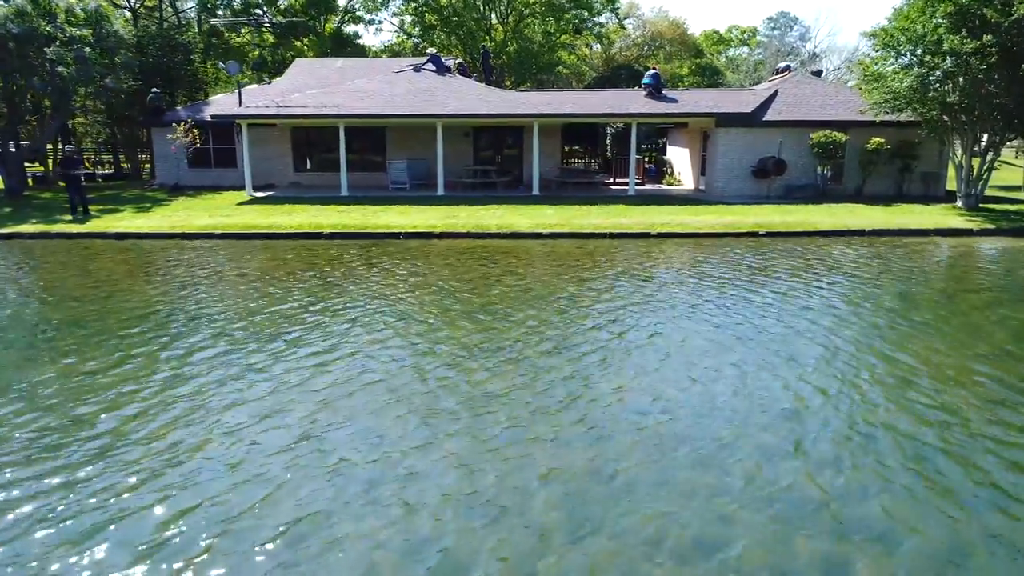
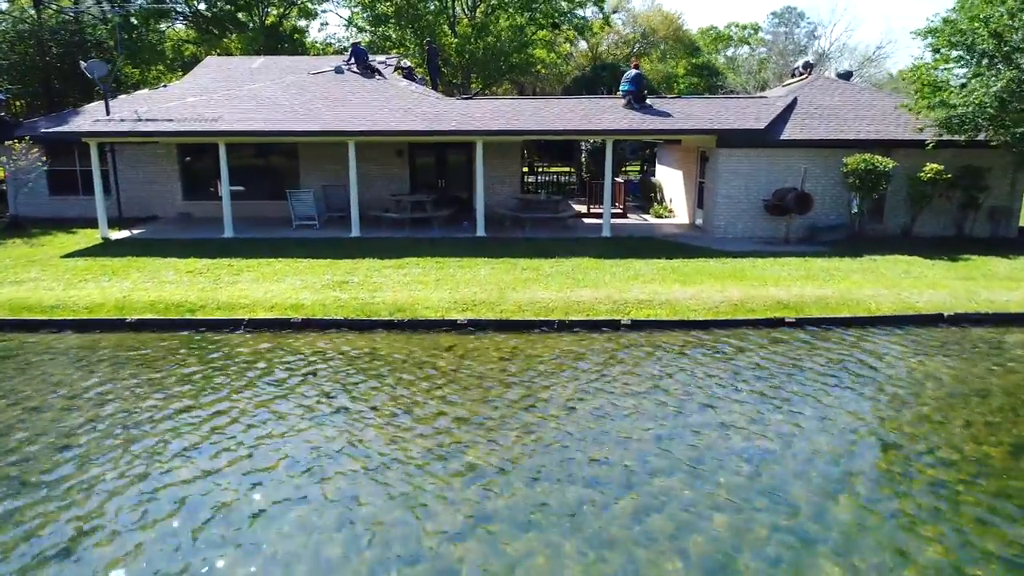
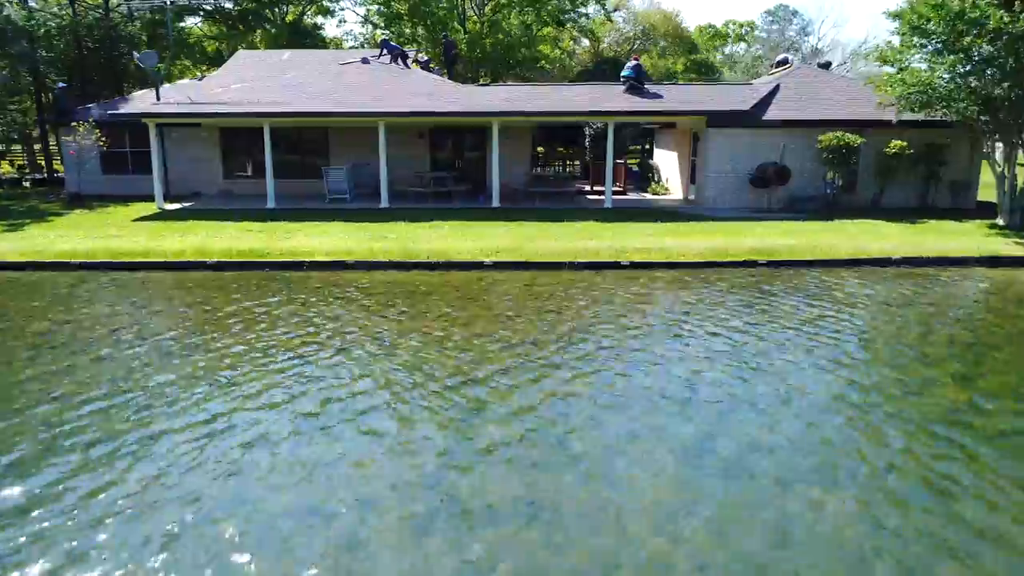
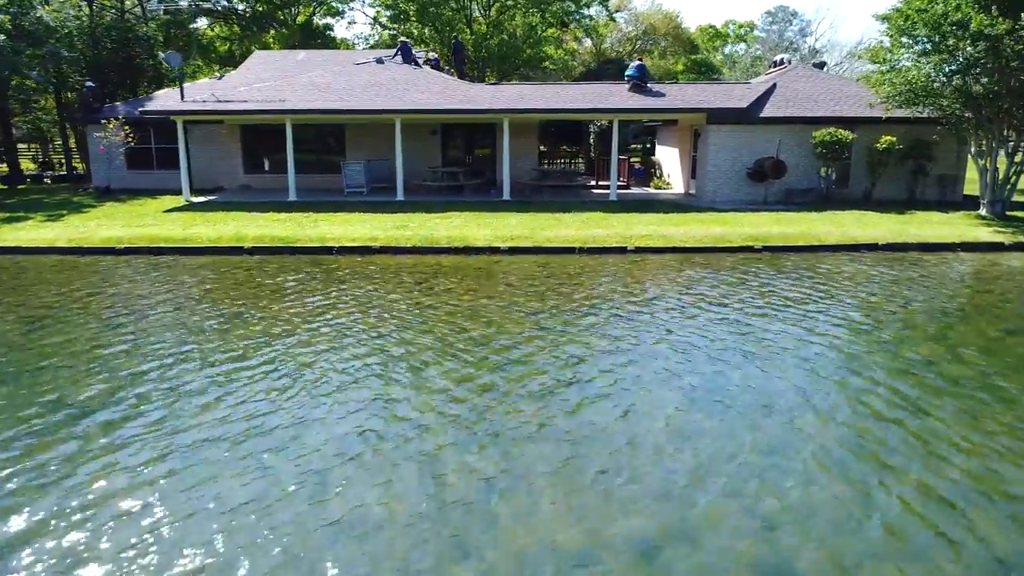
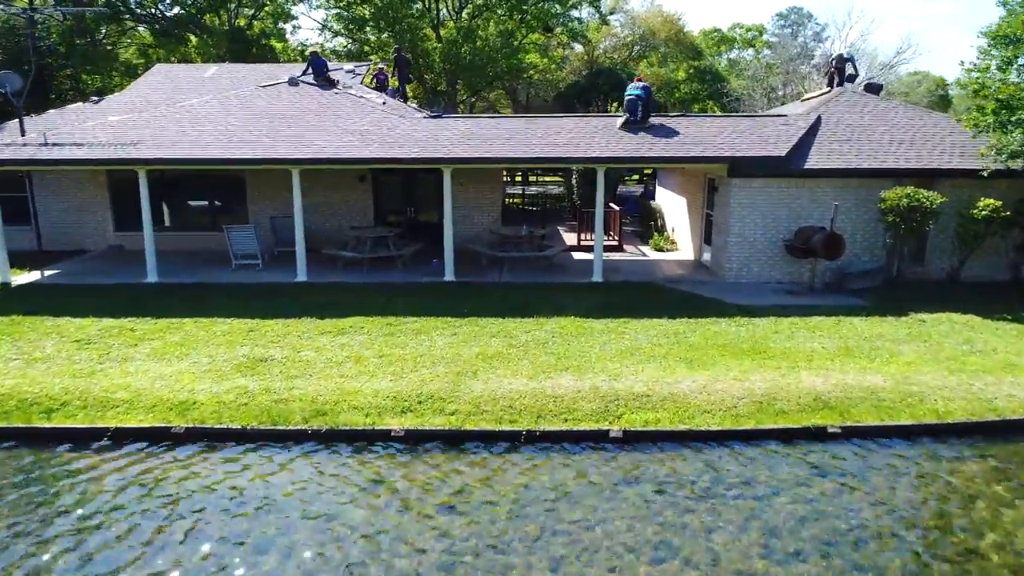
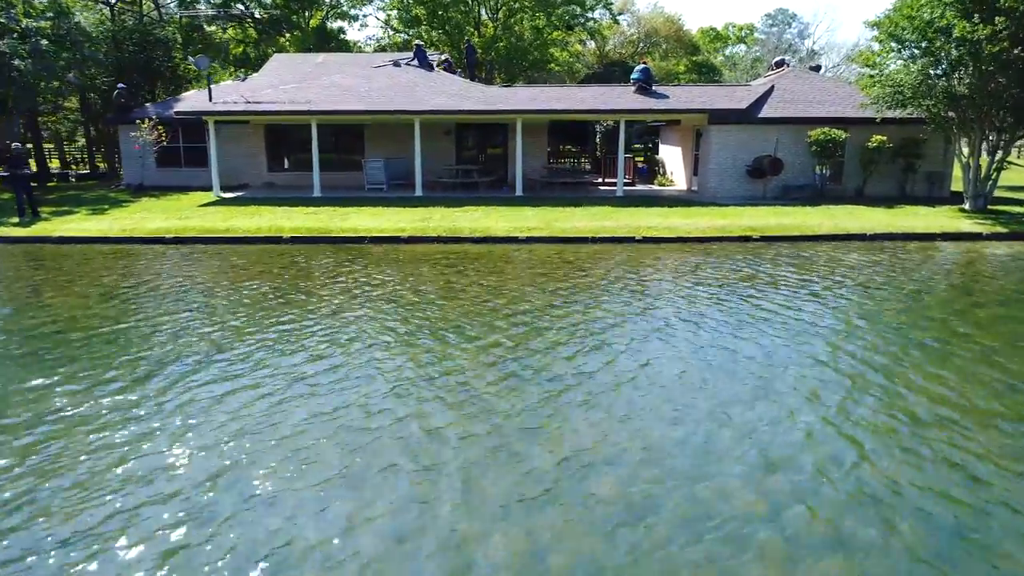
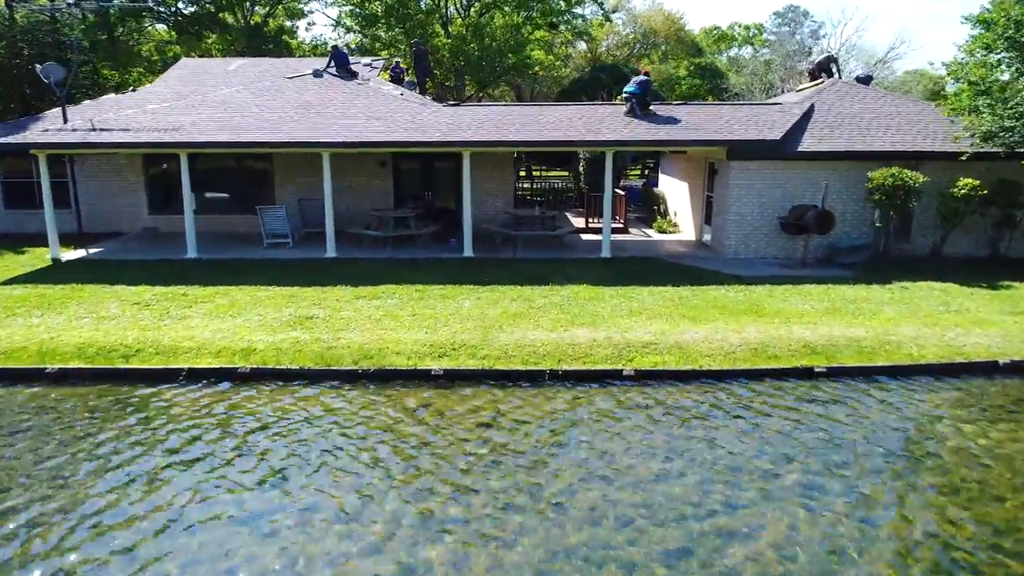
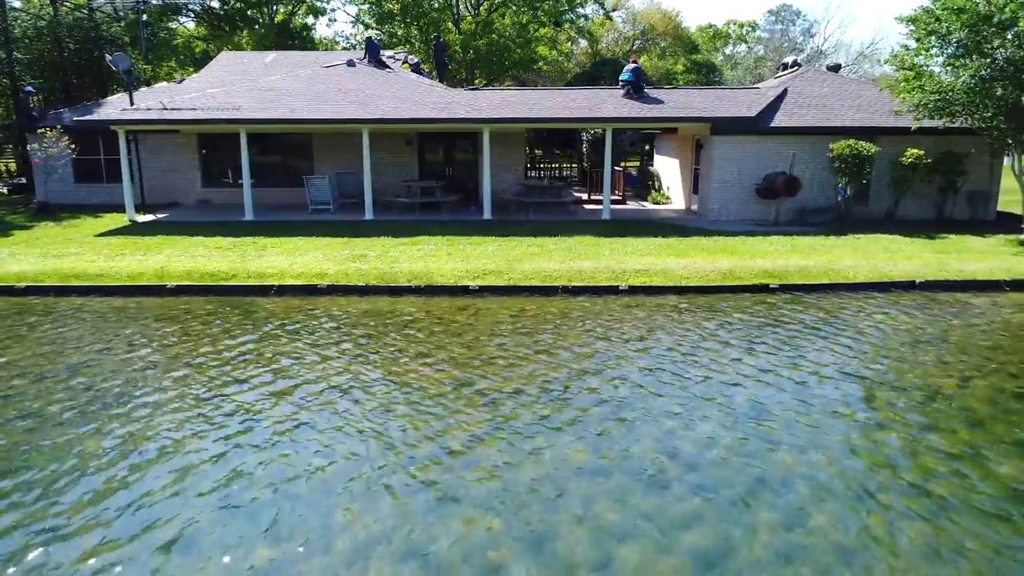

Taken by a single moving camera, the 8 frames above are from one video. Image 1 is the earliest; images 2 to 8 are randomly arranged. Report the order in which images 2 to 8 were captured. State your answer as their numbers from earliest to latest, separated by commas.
6, 4, 3, 8, 2, 7, 5
